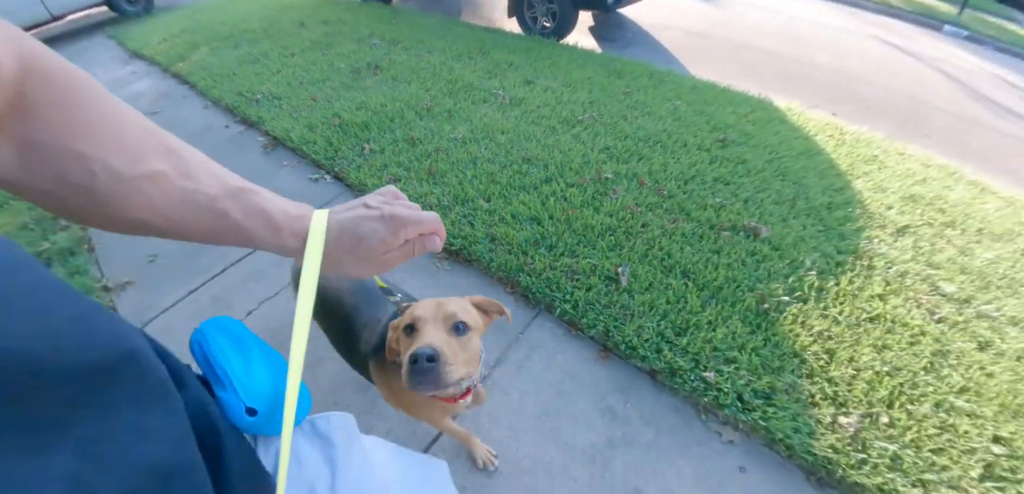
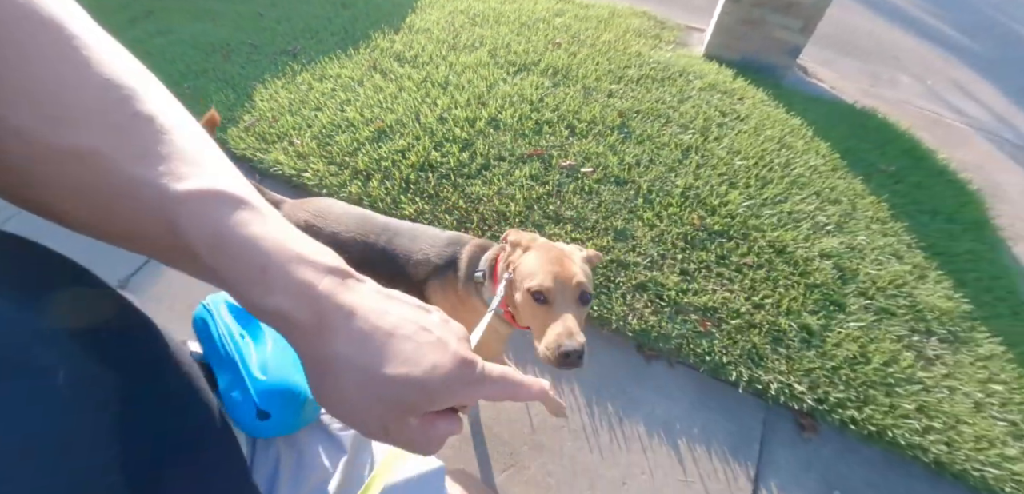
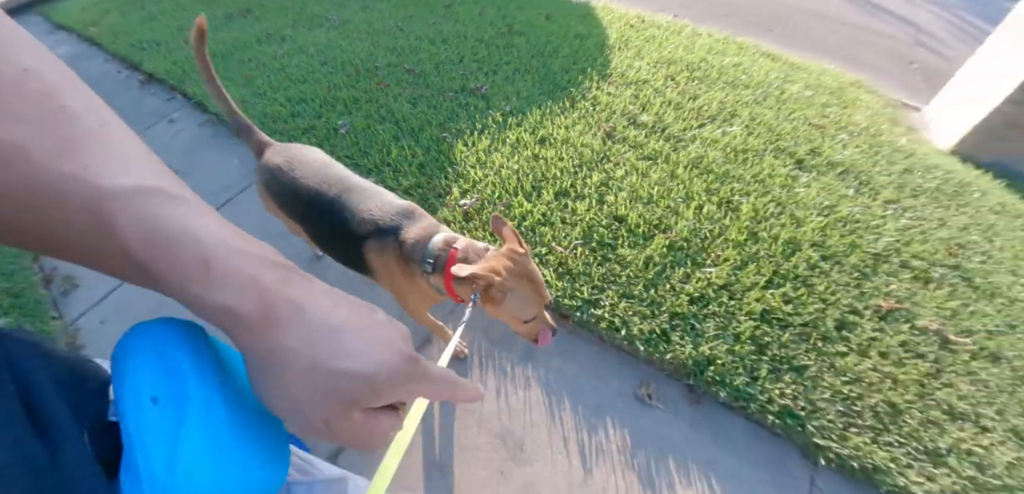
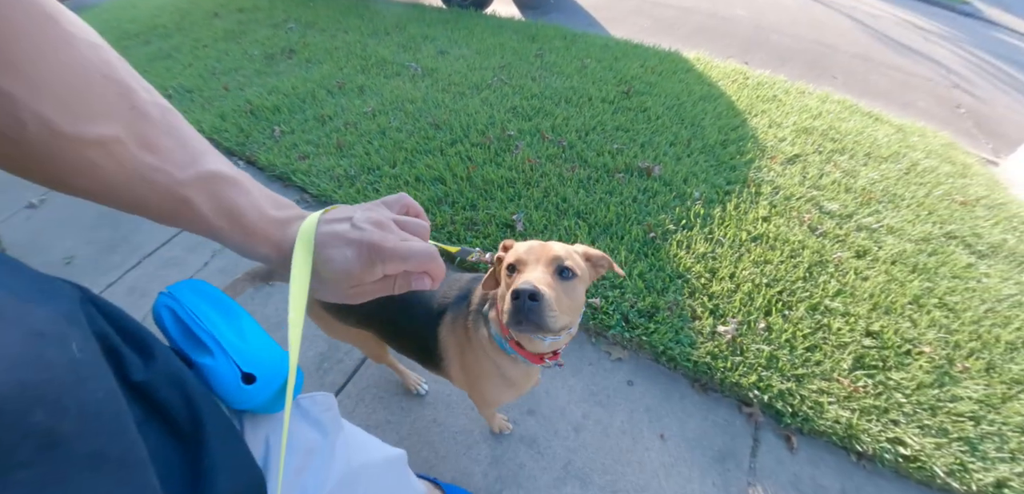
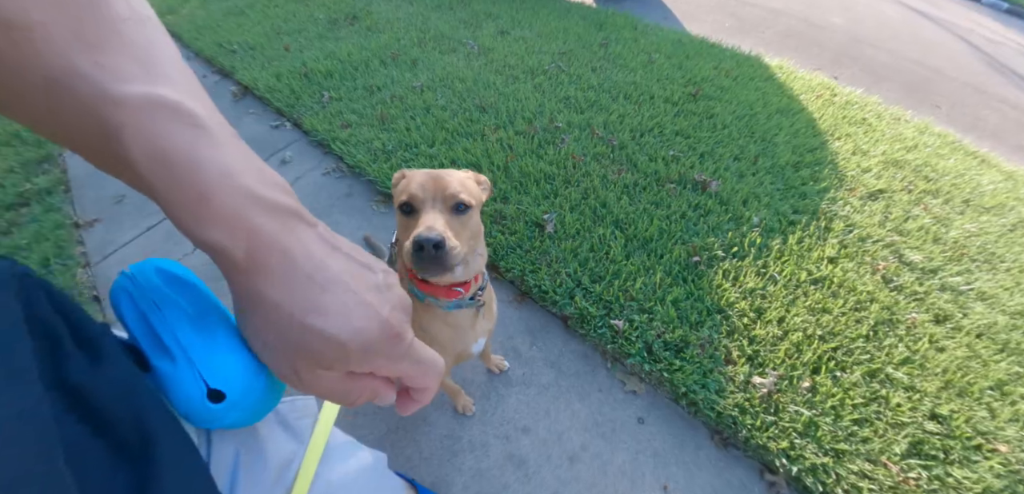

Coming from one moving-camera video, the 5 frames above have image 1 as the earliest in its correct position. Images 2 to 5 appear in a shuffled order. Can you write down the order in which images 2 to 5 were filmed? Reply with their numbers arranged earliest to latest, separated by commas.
4, 5, 3, 2
